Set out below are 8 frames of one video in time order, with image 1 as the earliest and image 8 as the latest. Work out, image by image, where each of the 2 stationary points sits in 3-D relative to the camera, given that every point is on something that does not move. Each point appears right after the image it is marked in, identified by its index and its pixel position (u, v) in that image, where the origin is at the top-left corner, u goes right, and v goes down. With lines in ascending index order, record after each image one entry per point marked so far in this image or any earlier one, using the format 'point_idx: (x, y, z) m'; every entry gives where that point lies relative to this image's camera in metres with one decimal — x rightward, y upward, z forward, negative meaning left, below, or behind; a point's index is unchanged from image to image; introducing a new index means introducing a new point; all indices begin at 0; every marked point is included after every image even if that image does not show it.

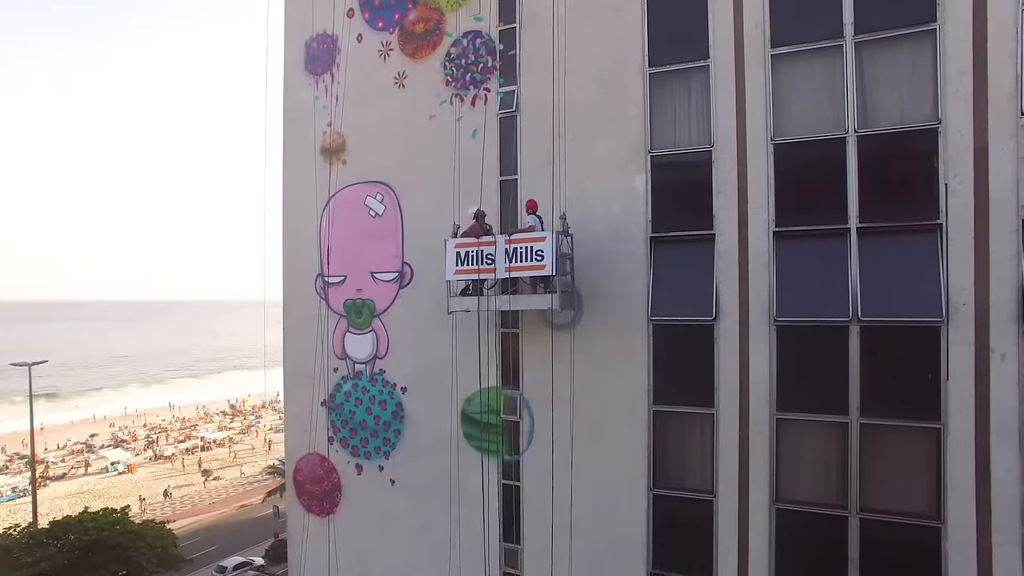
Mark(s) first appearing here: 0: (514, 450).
0: (+0.1, -2.6, +9.4) m
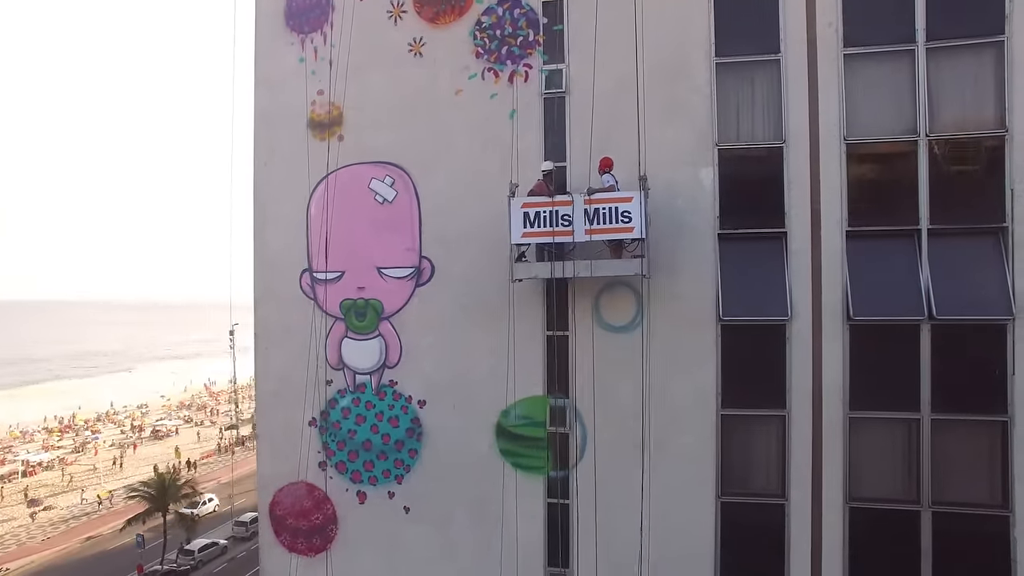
0: (+0.8, -2.6, +8.6) m
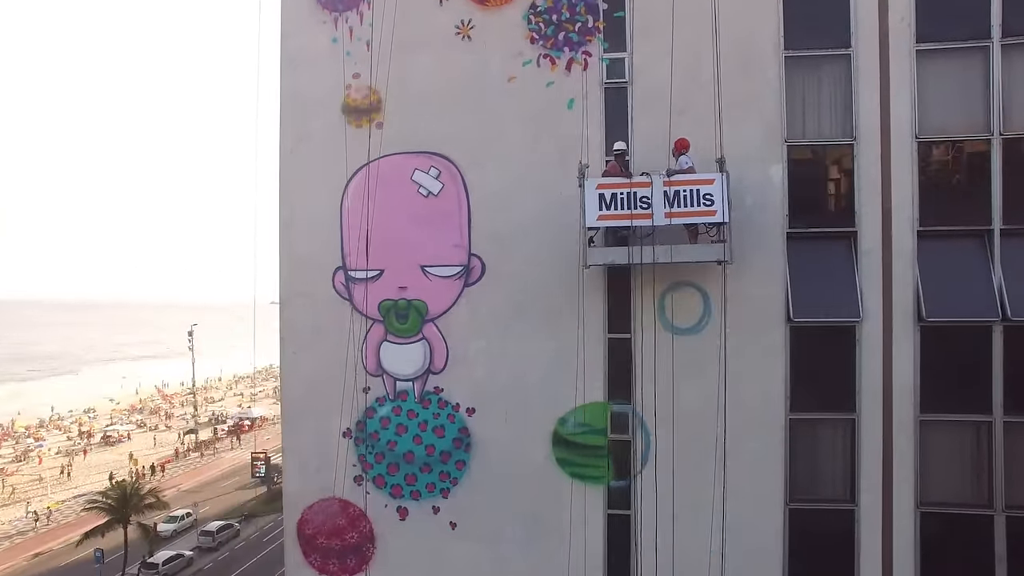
0: (+1.6, -2.6, +8.2) m
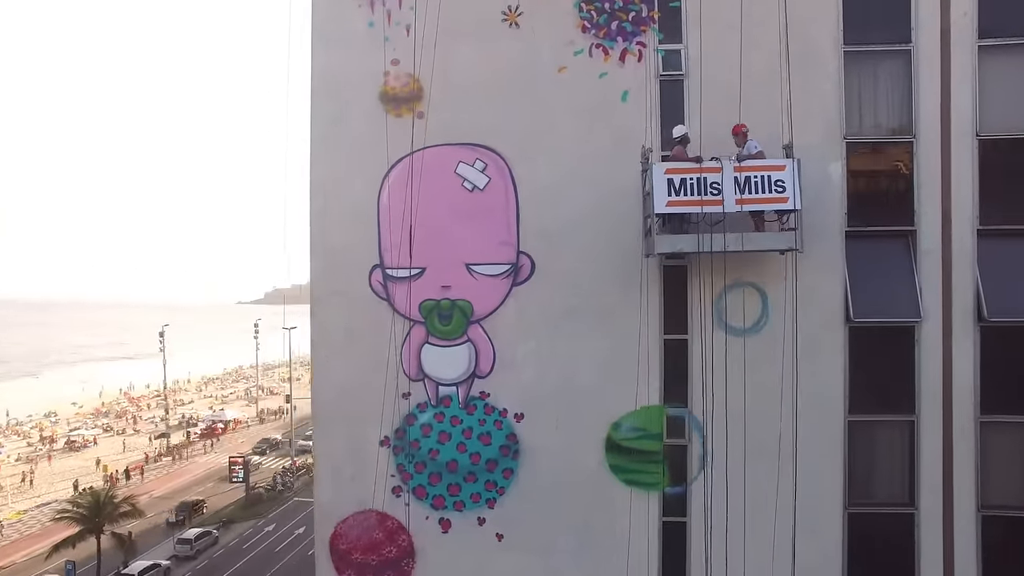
0: (+2.3, -2.6, +7.9) m
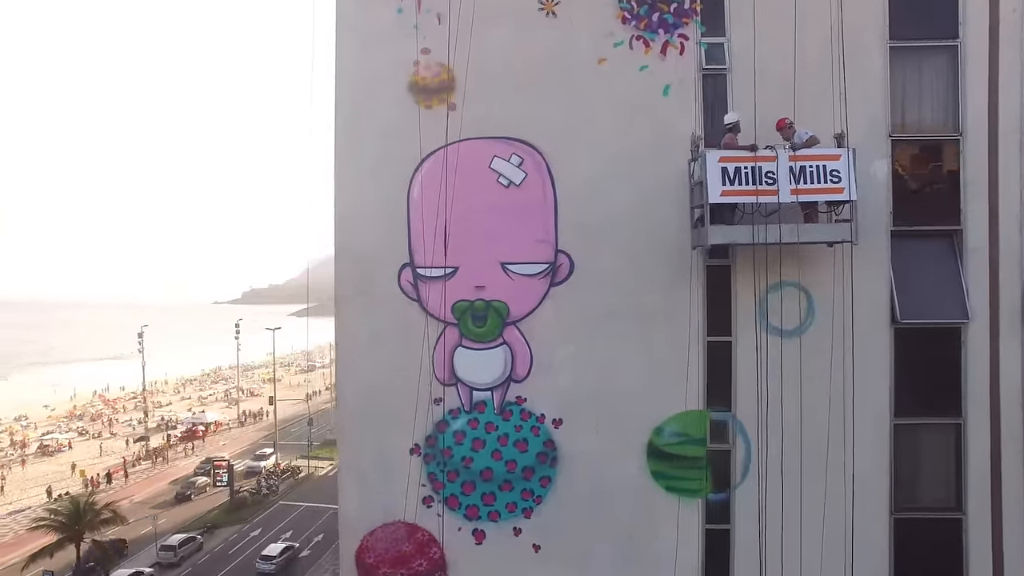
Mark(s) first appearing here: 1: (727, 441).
0: (+2.8, -2.6, +7.7) m
1: (+2.9, -2.0, +7.7) m
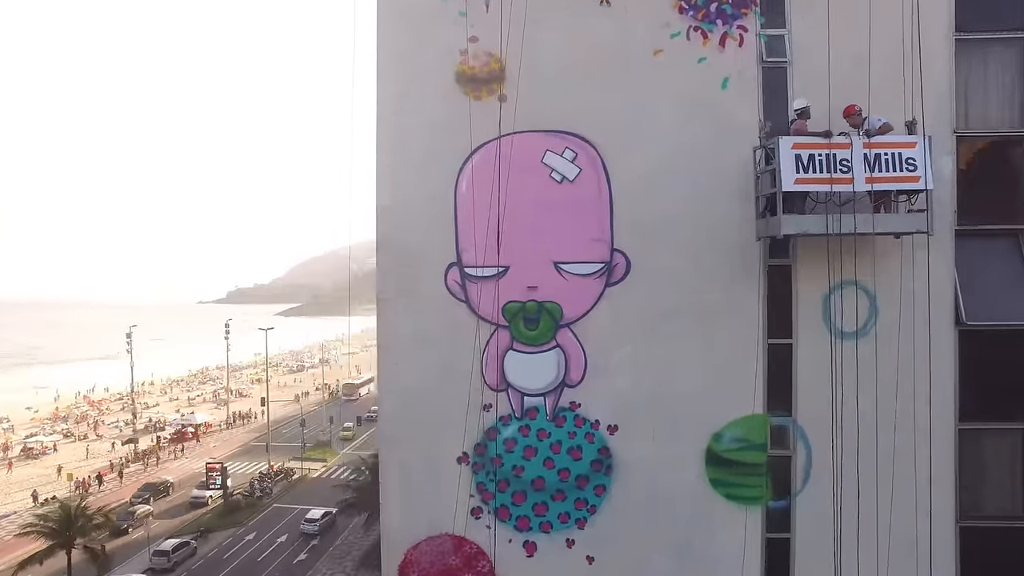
0: (+3.5, -2.6, +7.4) m
1: (+3.6, -2.0, +7.4) m
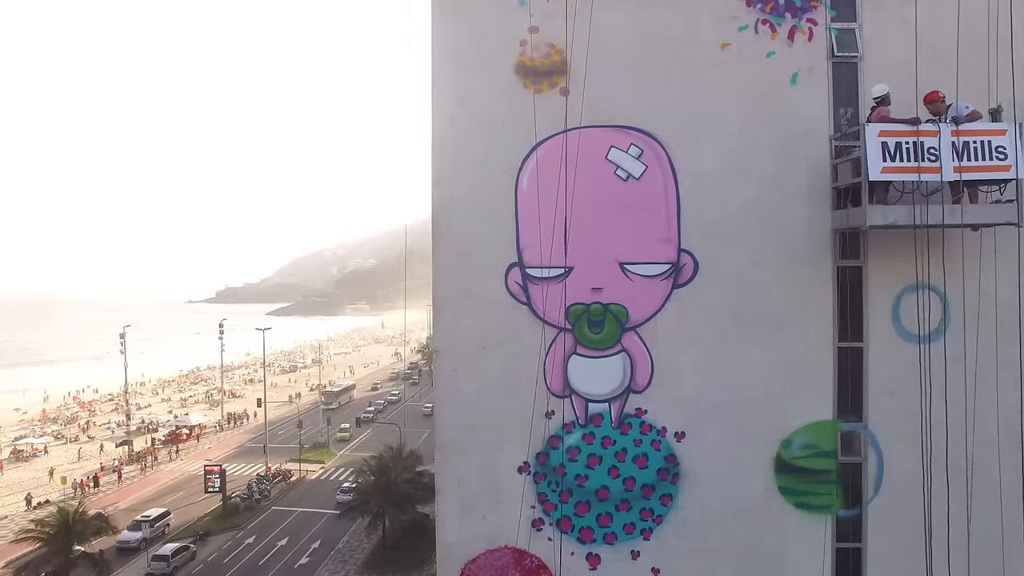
0: (+4.3, -2.7, +7.2) m
1: (+4.3, -2.1, +7.2) m
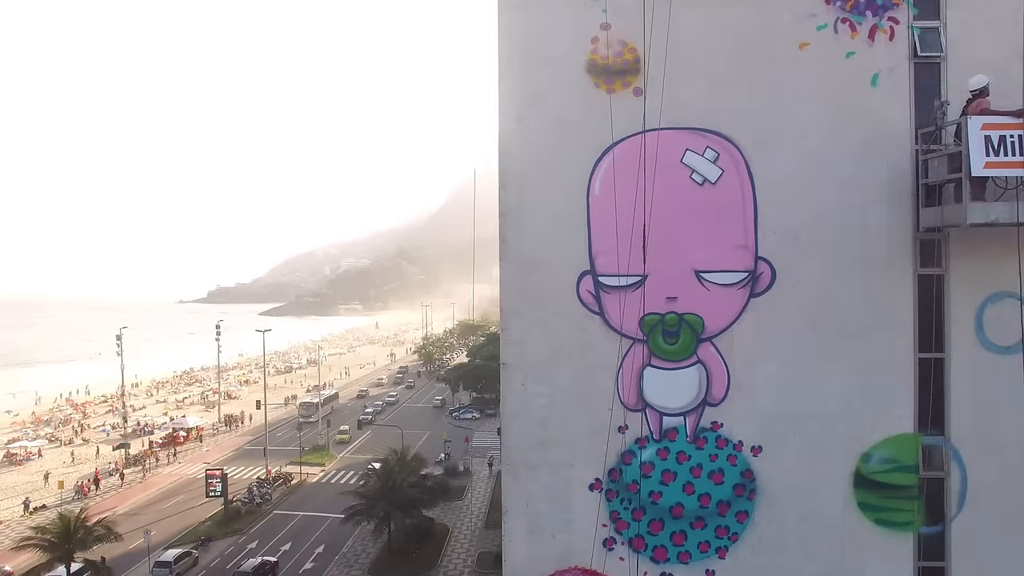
0: (+5.1, -2.8, +6.9) m
1: (+5.2, -2.2, +6.9) m
